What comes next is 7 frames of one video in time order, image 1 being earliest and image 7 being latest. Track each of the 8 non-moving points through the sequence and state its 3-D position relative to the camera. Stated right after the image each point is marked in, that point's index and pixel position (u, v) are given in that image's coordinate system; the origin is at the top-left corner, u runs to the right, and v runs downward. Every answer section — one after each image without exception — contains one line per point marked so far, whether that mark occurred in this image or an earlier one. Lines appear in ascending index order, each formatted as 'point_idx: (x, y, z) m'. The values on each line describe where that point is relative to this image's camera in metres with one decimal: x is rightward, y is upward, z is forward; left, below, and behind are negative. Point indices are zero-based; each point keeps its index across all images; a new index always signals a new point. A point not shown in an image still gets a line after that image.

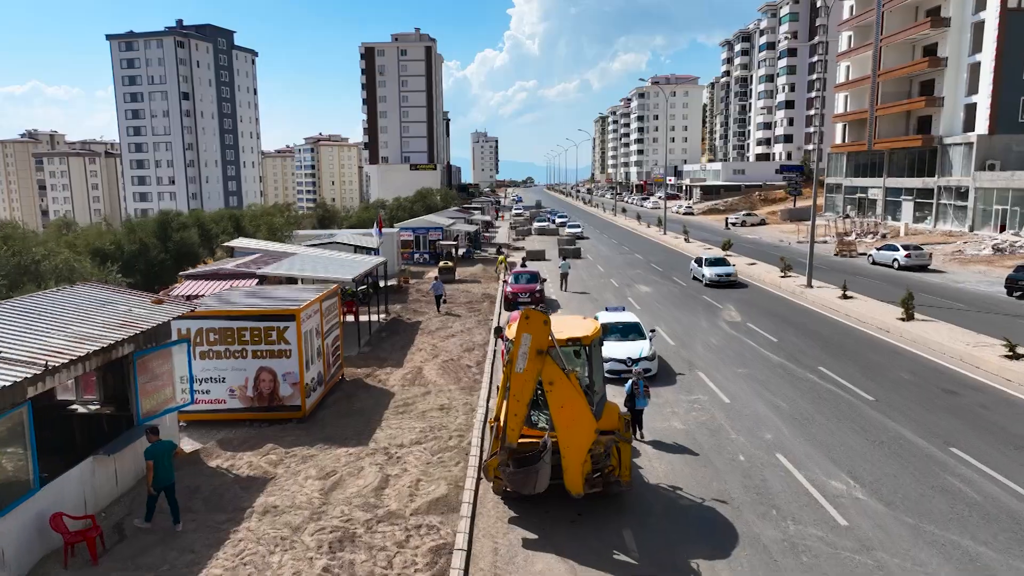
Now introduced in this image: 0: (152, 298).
0: (-6.9, -0.2, +12.4) m
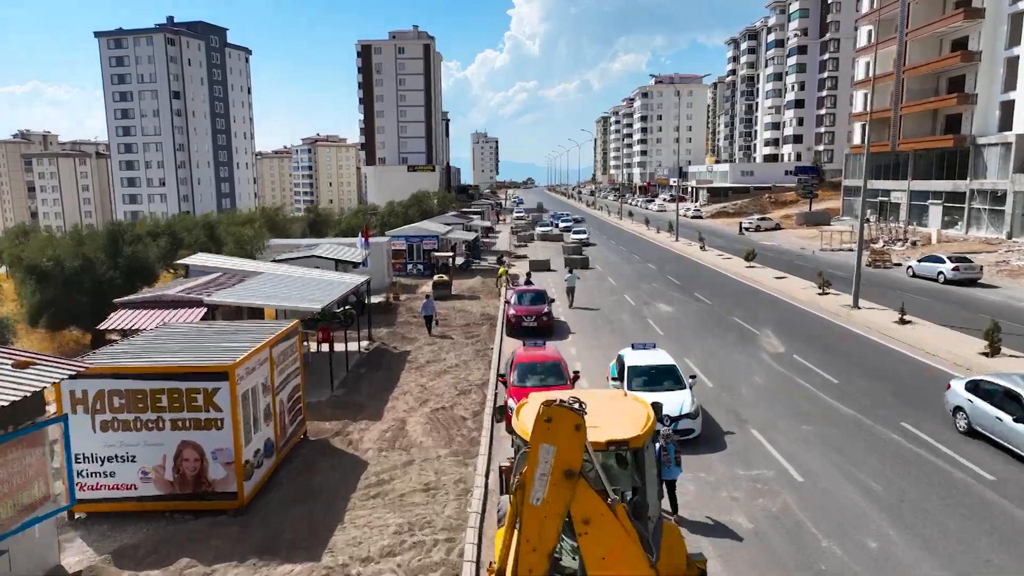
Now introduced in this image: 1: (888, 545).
0: (-6.8, -1.0, +8.9) m
1: (+5.4, -3.7, +9.3) m
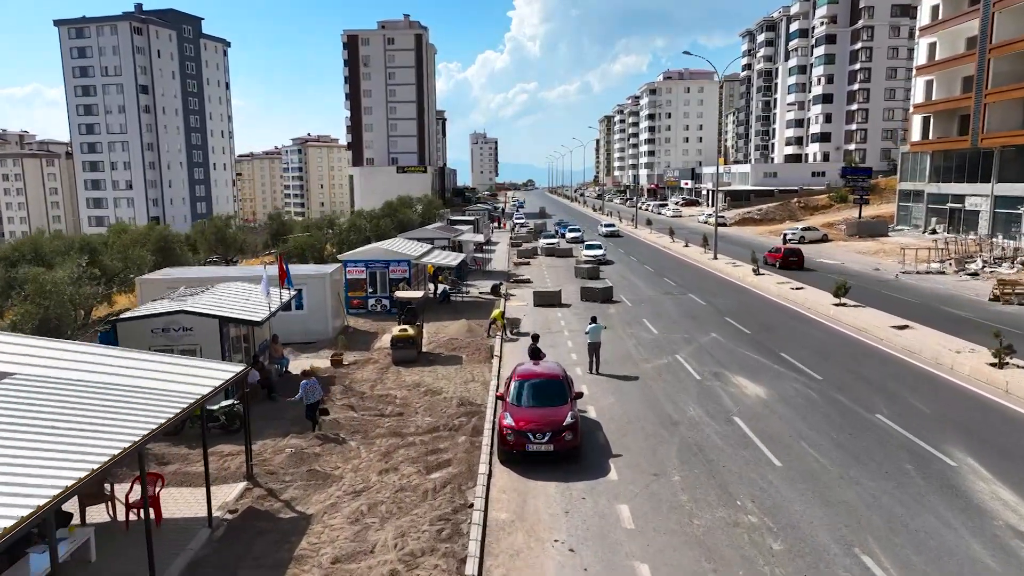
0: (-6.9, -2.7, -0.9) m
1: (+5.4, -5.5, -0.5) m
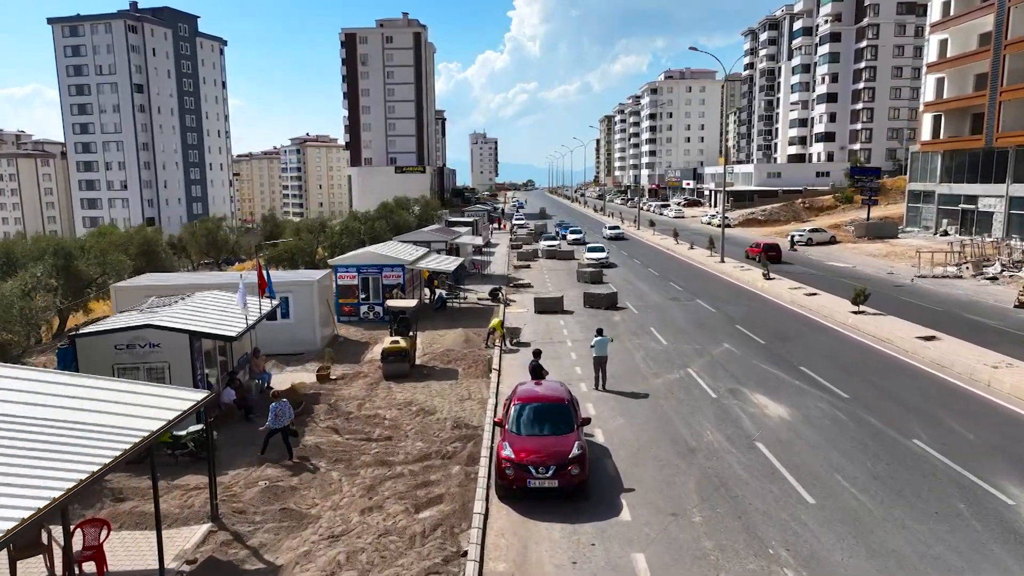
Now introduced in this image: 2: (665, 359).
0: (-6.9, -3.0, -2.3) m
1: (+5.4, -5.7, -1.9) m
2: (+4.7, -2.2, +20.0) m
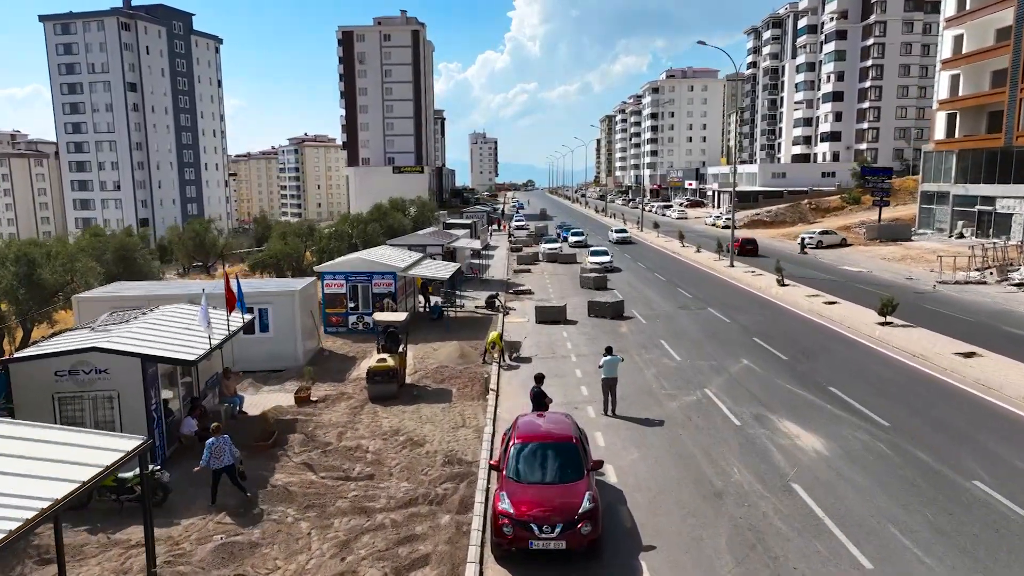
0: (-6.9, -3.3, -4.0) m
1: (+5.3, -6.0, -3.7) m
2: (+4.7, -2.6, +18.2) m
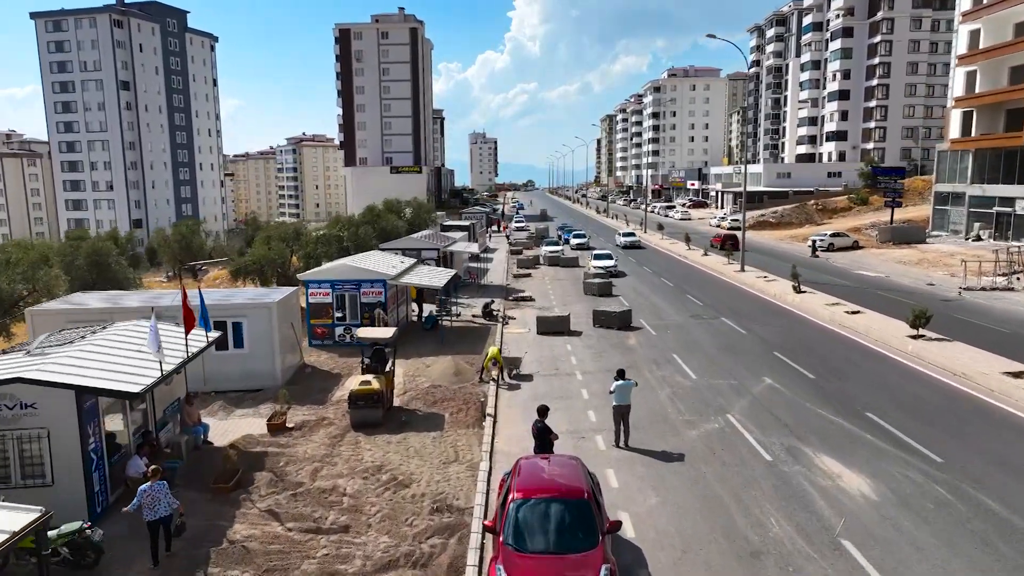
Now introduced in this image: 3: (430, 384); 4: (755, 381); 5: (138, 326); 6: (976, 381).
0: (-6.9, -3.6, -5.9) m
1: (+5.3, -6.4, -5.5) m
2: (+4.7, -2.9, +16.4) m
3: (-2.3, -2.7, +18.3) m
4: (+6.7, -2.5, +17.7) m
5: (-8.0, -0.8, +13.7) m
6: (+12.2, -2.4, +16.9) m
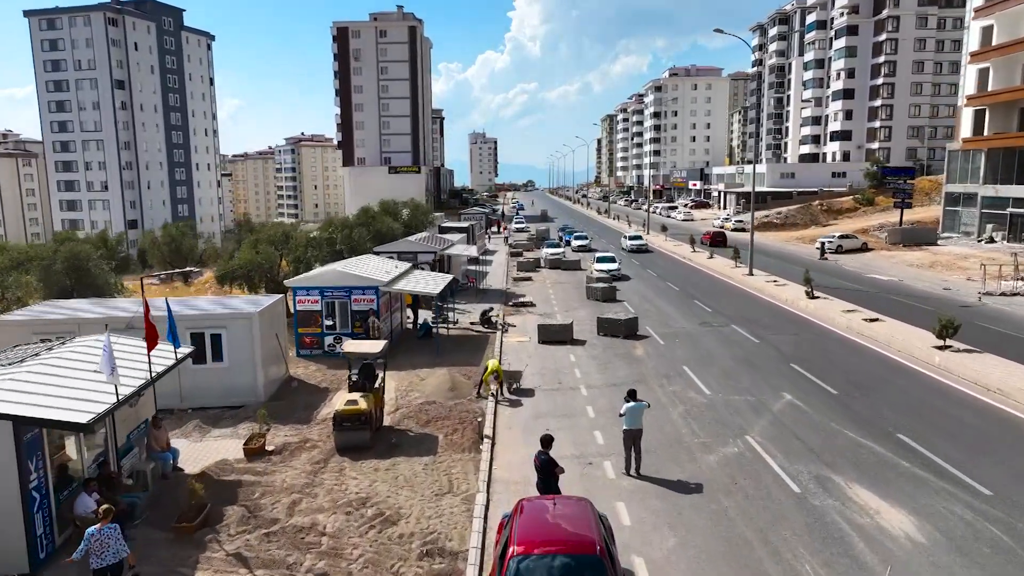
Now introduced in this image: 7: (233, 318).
0: (-7.0, -3.8, -7.1) m
1: (+5.3, -6.6, -6.7) m
2: (+4.7, -3.1, +15.1) m
3: (-2.3, -2.9, +17.0) m
4: (+6.7, -2.8, +16.5) m
5: (-8.0, -1.0, +12.4) m
6: (+12.2, -2.6, +15.7) m
7: (-7.2, -0.8, +16.7) m
